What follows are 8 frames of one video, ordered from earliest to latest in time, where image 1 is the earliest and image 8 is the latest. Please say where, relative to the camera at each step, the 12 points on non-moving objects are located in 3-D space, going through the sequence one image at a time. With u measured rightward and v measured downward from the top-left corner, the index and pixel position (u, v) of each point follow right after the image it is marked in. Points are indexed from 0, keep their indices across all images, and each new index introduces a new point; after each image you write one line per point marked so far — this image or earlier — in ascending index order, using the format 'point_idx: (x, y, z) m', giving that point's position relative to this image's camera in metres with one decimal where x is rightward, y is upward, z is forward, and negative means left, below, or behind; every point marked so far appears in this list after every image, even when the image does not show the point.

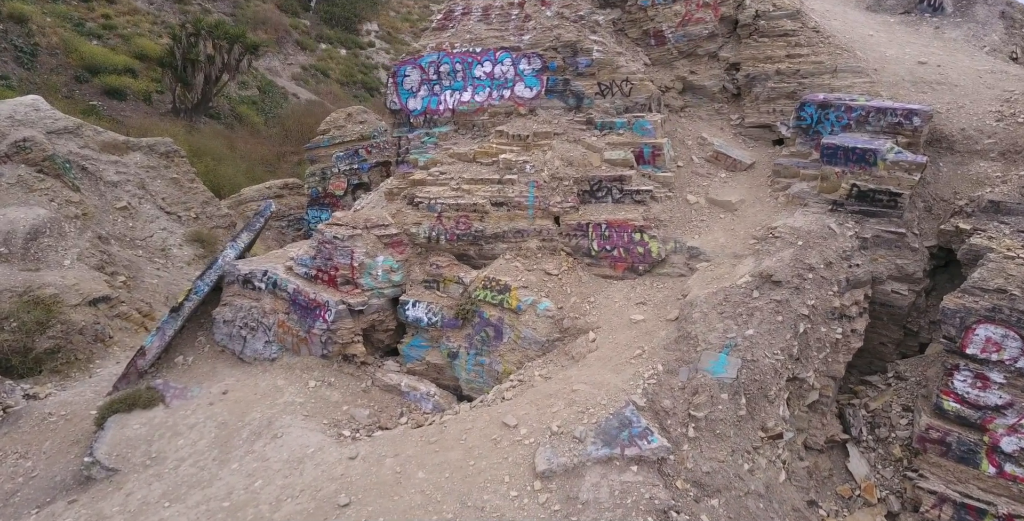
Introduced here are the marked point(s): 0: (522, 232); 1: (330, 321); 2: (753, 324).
0: (+0.1, +0.4, +8.2) m
1: (-2.6, -0.9, +8.3) m
2: (+2.6, -0.7, +5.9) m
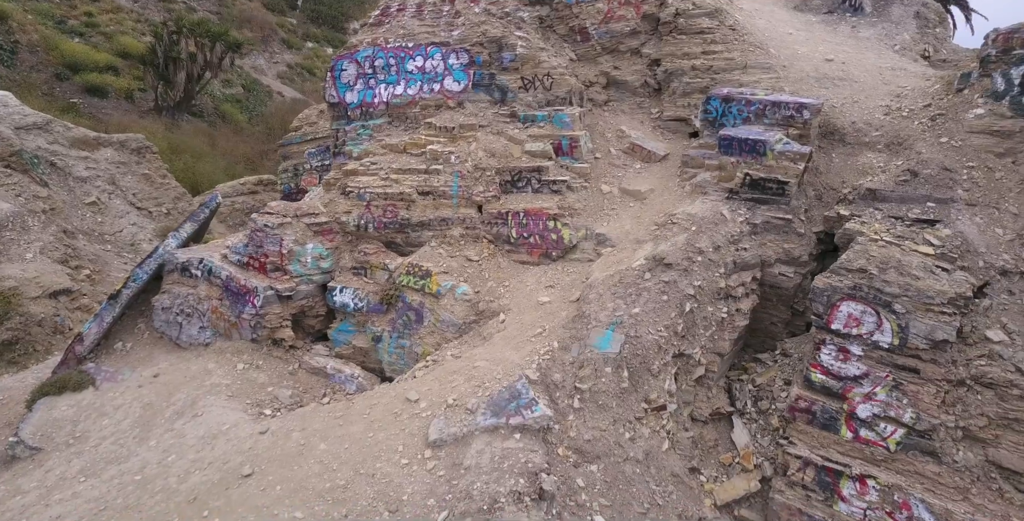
0: (-1.0, +0.6, +8.5) m
1: (-3.8, -0.7, +8.6) m
2: (+1.5, -0.5, +6.3) m
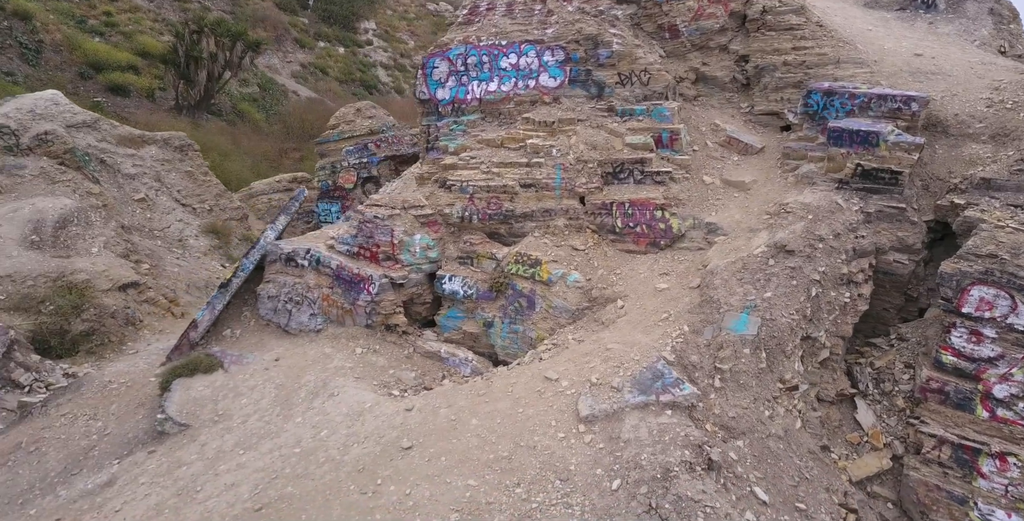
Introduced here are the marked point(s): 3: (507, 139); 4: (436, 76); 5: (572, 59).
0: (+0.6, +0.8, +8.8) m
1: (-2.2, -0.5, +8.9) m
2: (+3.0, -0.3, +6.6) m
3: (-0.1, +2.1, +9.6) m
4: (-1.4, +3.5, +10.7) m
5: (+1.1, +3.4, +9.6) m
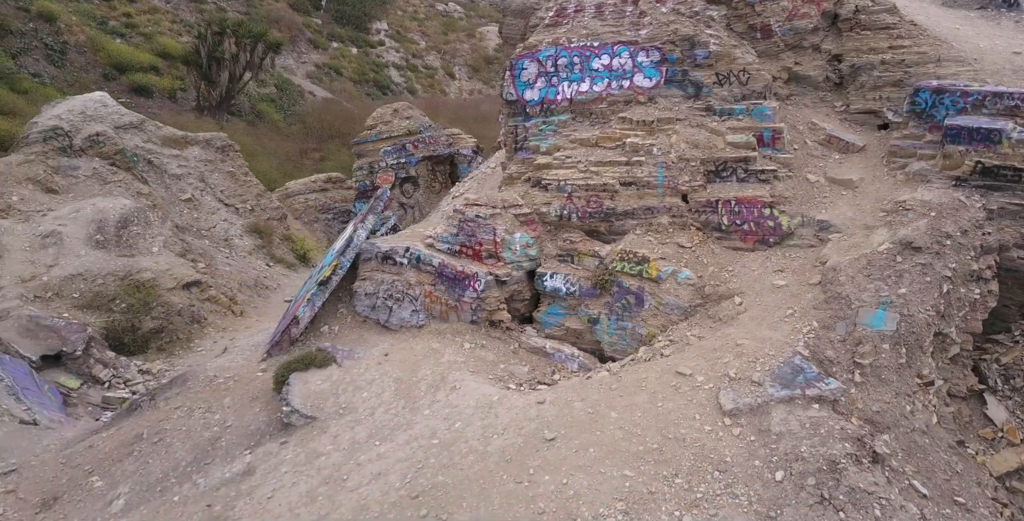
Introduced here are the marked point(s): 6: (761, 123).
0: (+2.2, +0.8, +9.0) m
1: (-0.5, -0.5, +9.1) m
2: (+4.7, -0.3, +6.7) m
3: (+1.6, +2.1, +9.7) m
4: (+0.3, +3.6, +10.8) m
5: (+2.7, +3.5, +9.7) m
6: (+4.0, +2.2, +9.0) m
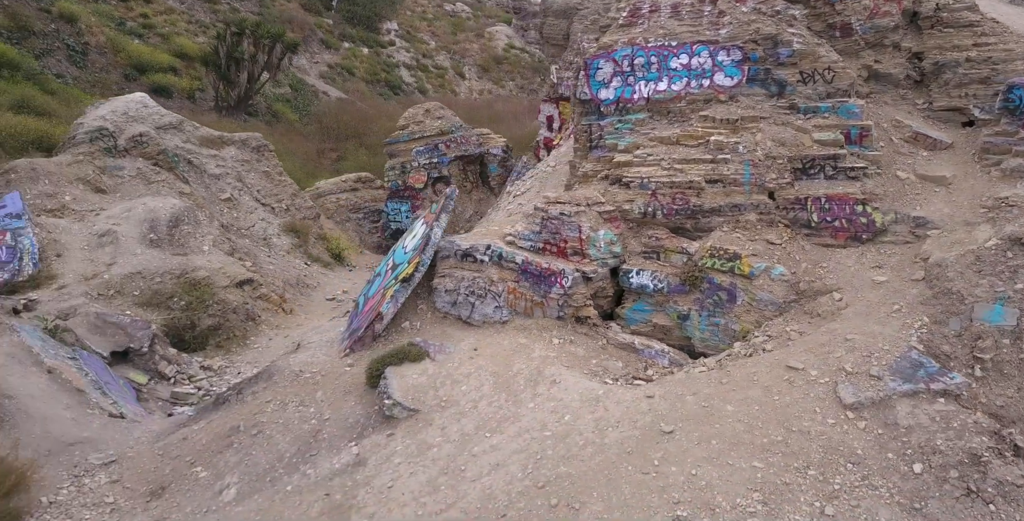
0: (+3.7, +0.9, +9.0) m
1: (+0.9, -0.4, +9.2) m
2: (+6.1, -0.2, +6.7) m
3: (+3.0, +2.2, +9.8) m
4: (+1.7, +3.6, +11.0) m
5: (+4.2, +3.5, +9.8) m
6: (+5.5, +2.3, +9.1) m
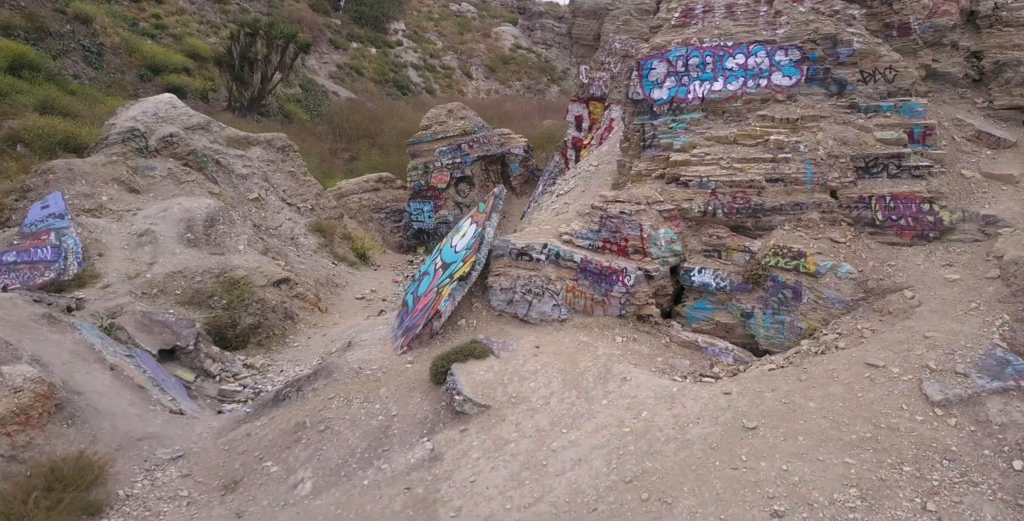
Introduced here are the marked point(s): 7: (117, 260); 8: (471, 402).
0: (+4.7, +0.9, +9.1) m
1: (+2.0, -0.4, +9.3) m
2: (+7.1, -0.2, +6.8) m
3: (+4.1, +2.2, +9.9) m
4: (+2.8, +3.6, +11.0) m
5: (+5.2, +3.6, +9.8) m
6: (+6.5, +2.3, +9.1) m
7: (-11.8, 0.0, +16.6) m
8: (-0.6, -2.1, +8.3) m
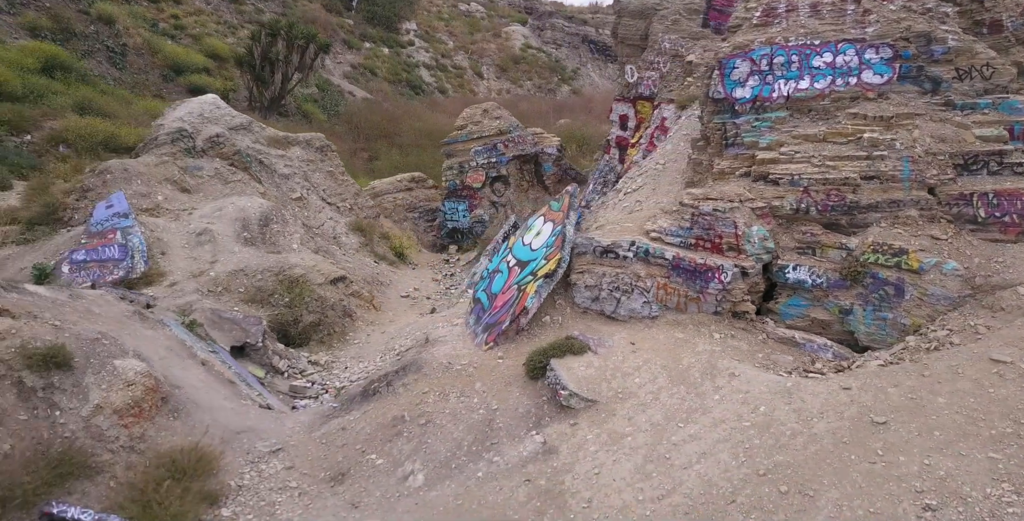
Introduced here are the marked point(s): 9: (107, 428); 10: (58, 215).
0: (+6.3, +0.9, +9.1) m
1: (+3.6, -0.4, +9.4) m
2: (+8.7, -0.2, +6.8) m
3: (+5.7, +2.3, +9.9) m
4: (+4.4, +3.7, +11.1) m
5: (+6.8, +3.6, +9.9) m
6: (+8.1, +2.3, +9.1) m
7: (-10.1, 0.0, +16.9) m
8: (+1.0, -2.1, +8.4) m
9: (-6.2, -2.6, +8.6) m
10: (-14.1, +1.4, +17.3) m
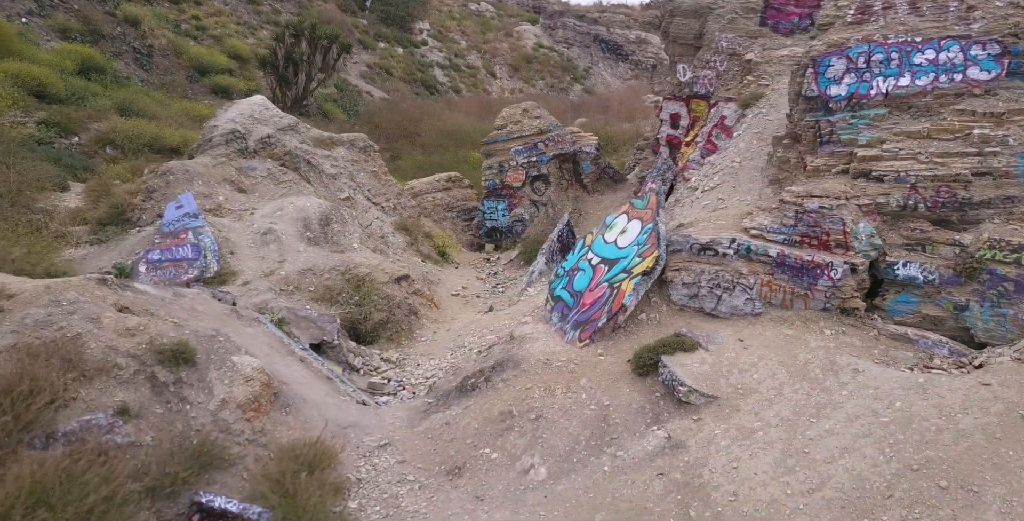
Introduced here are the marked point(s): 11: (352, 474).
0: (+8.2, +1.0, +9.1) m
1: (+5.4, -0.3, +9.4) m
2: (+10.5, -0.1, +6.7) m
3: (+7.6, +2.3, +9.9) m
4: (+6.3, +3.7, +11.1) m
5: (+8.7, +3.7, +9.8) m
6: (+10.0, +2.4, +9.1) m
7: (-8.1, +0.1, +17.2) m
8: (+2.8, -2.0, +8.5) m
9: (-4.4, -2.5, +8.8) m
10: (-12.1, +1.4, +17.6) m
11: (-2.6, -3.4, +9.0) m
